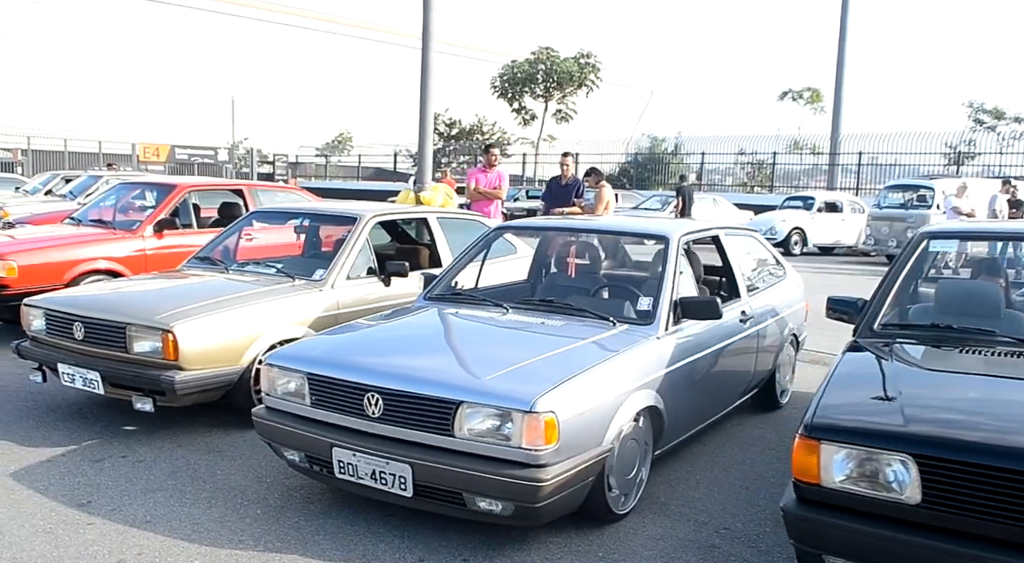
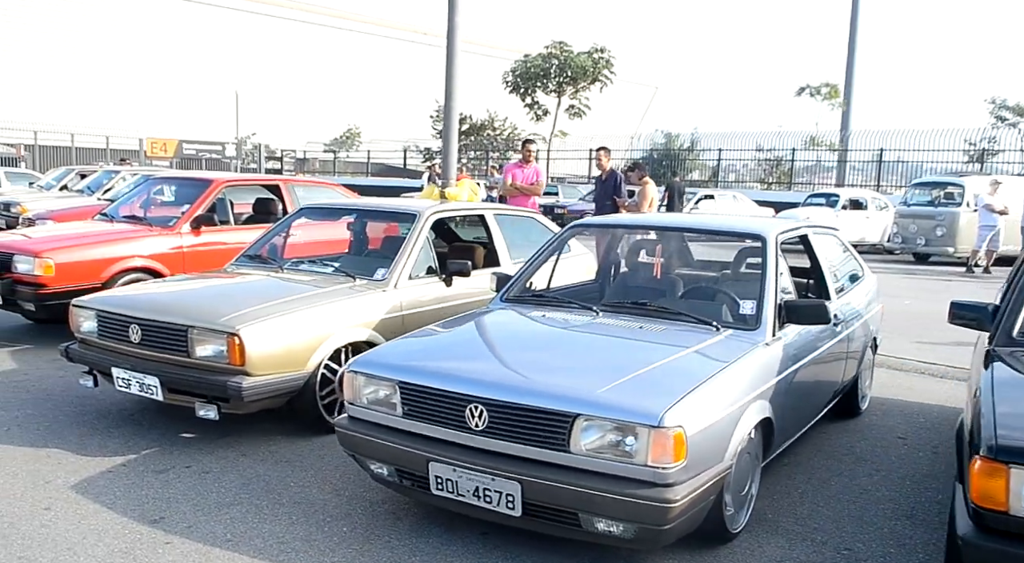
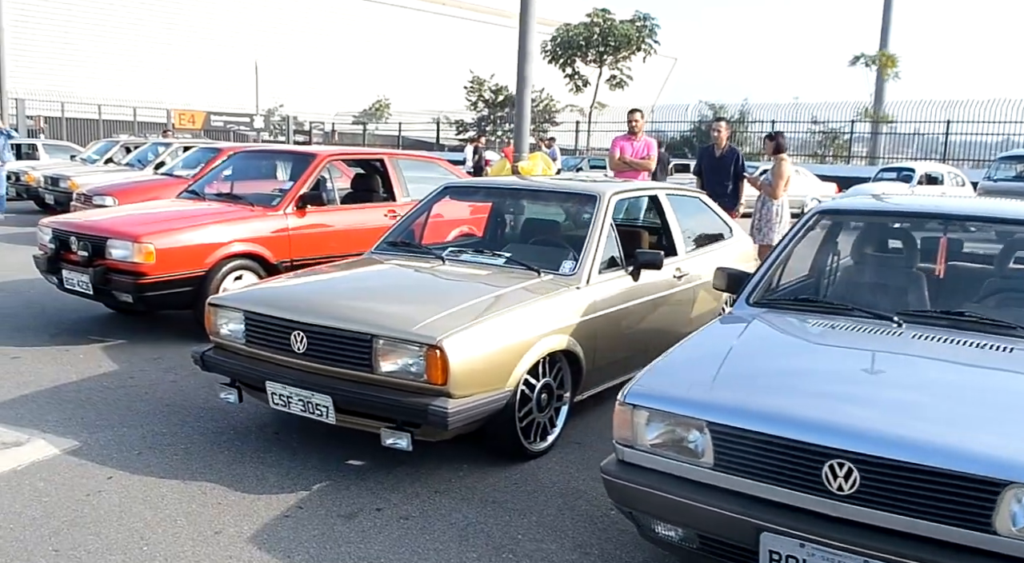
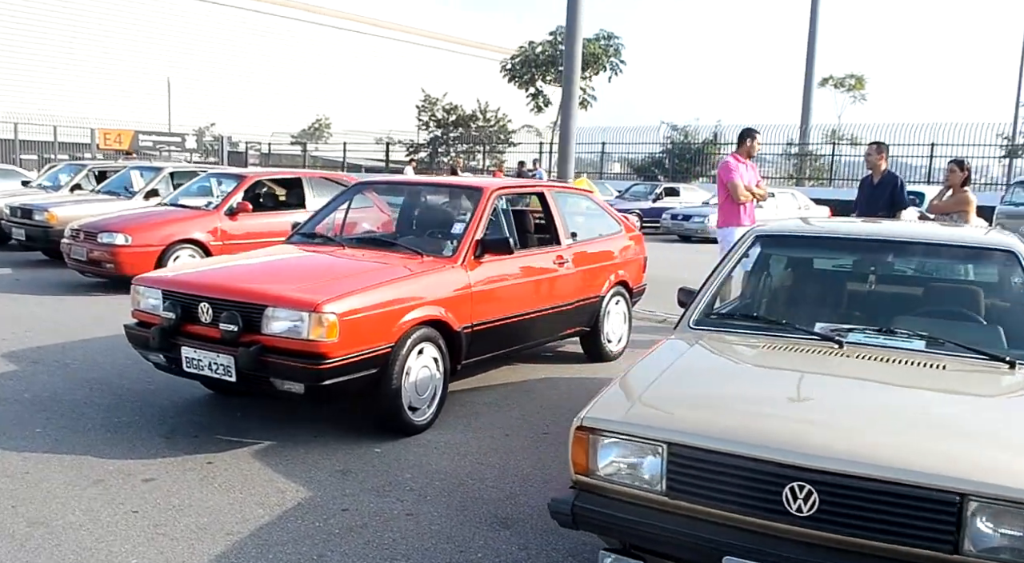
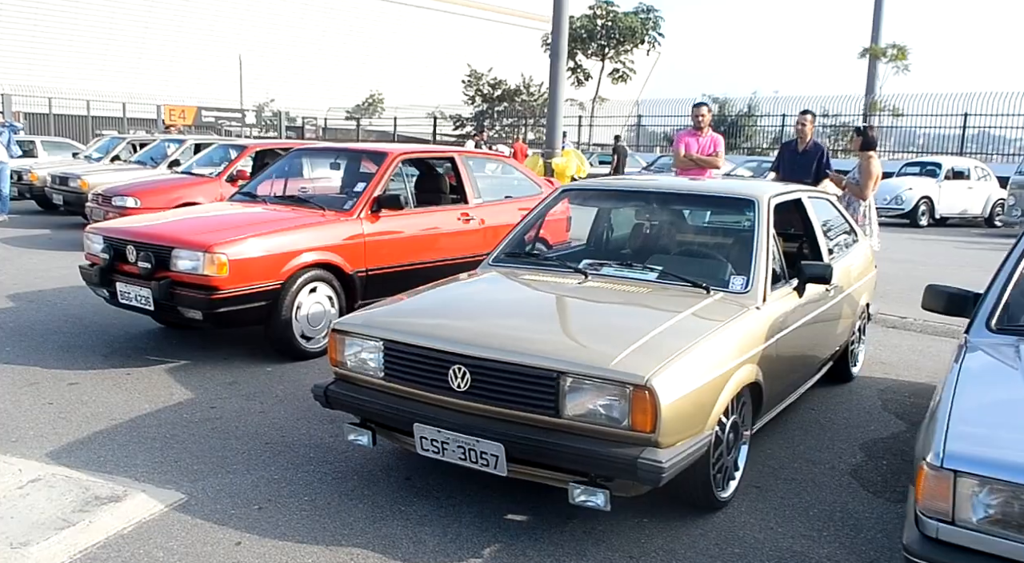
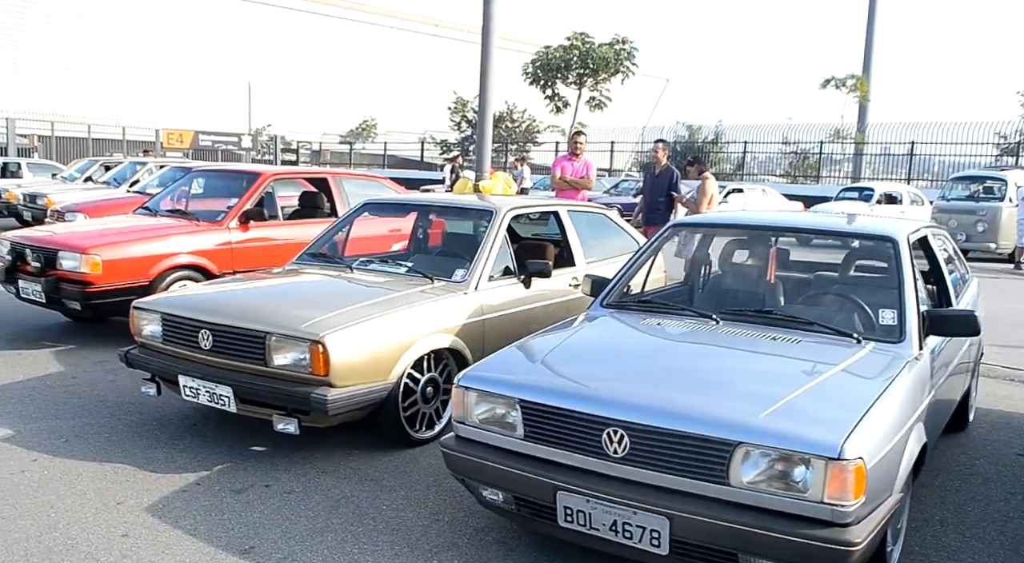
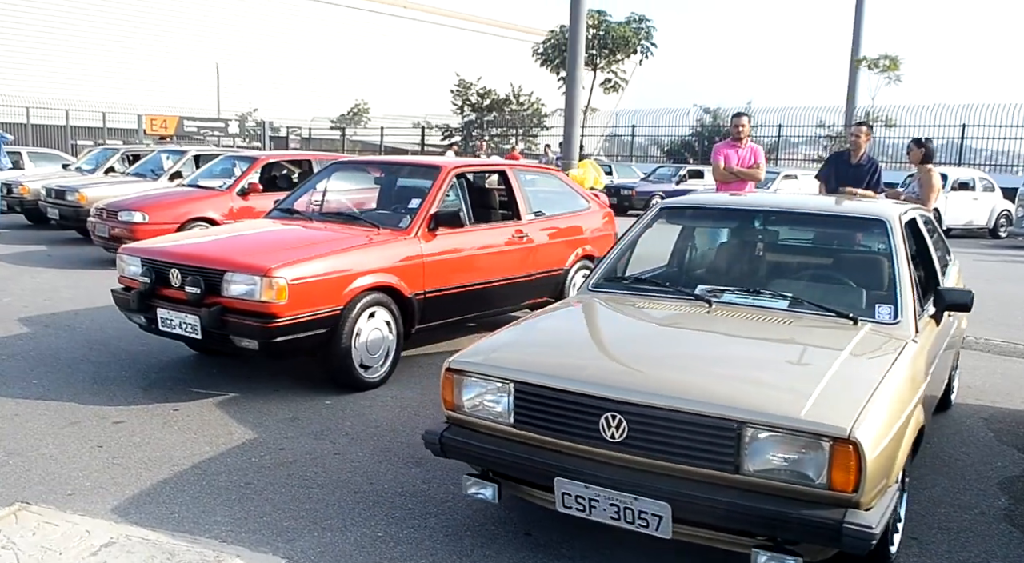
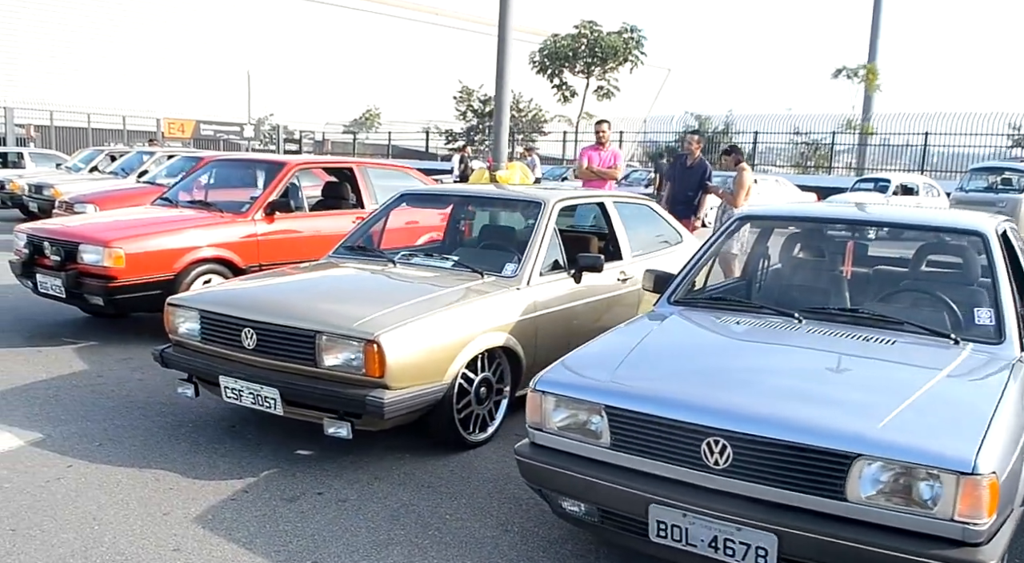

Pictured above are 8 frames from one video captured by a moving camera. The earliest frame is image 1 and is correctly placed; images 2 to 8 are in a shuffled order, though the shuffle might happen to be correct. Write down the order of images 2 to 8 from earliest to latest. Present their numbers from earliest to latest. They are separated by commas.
2, 6, 8, 3, 5, 7, 4
